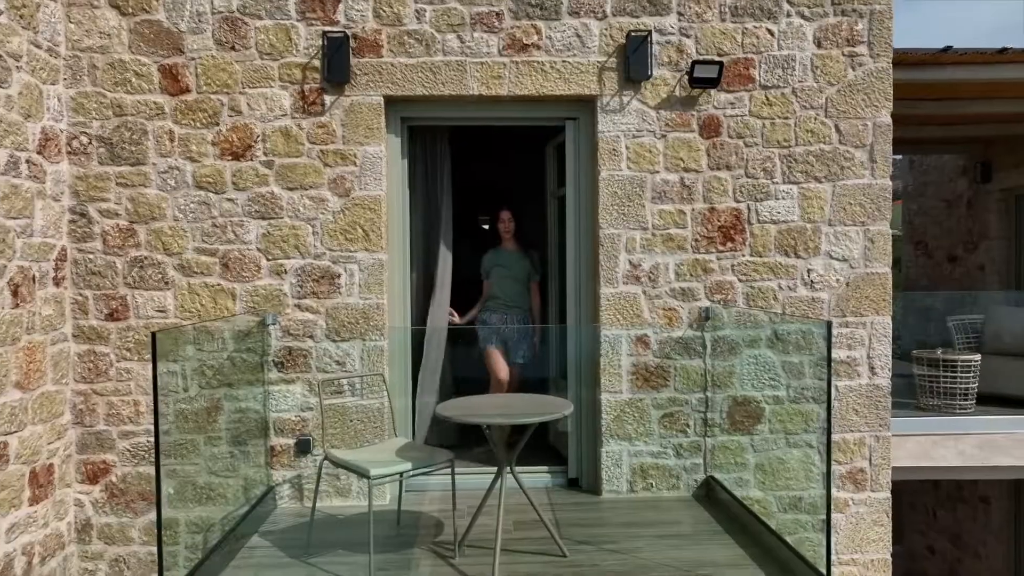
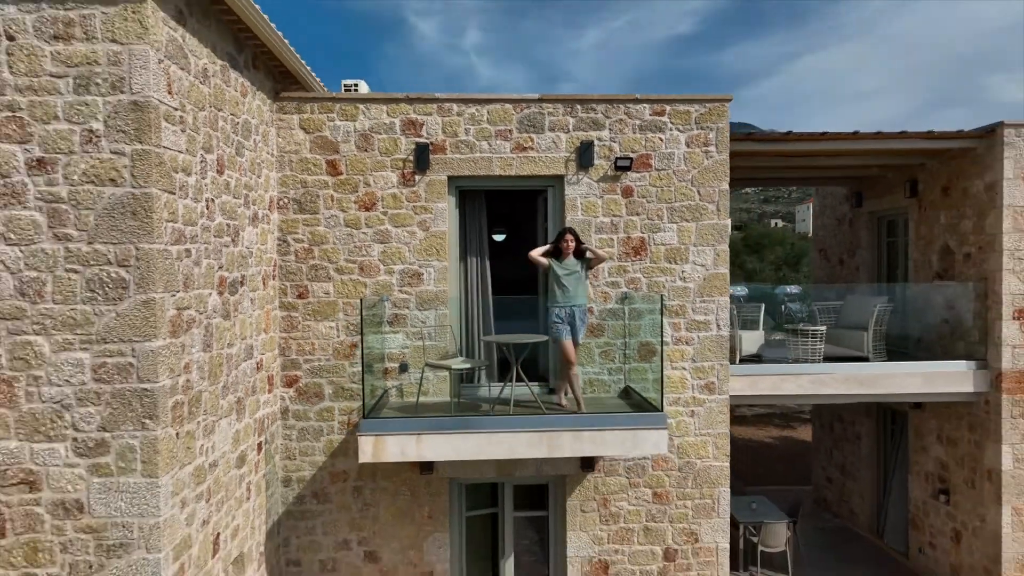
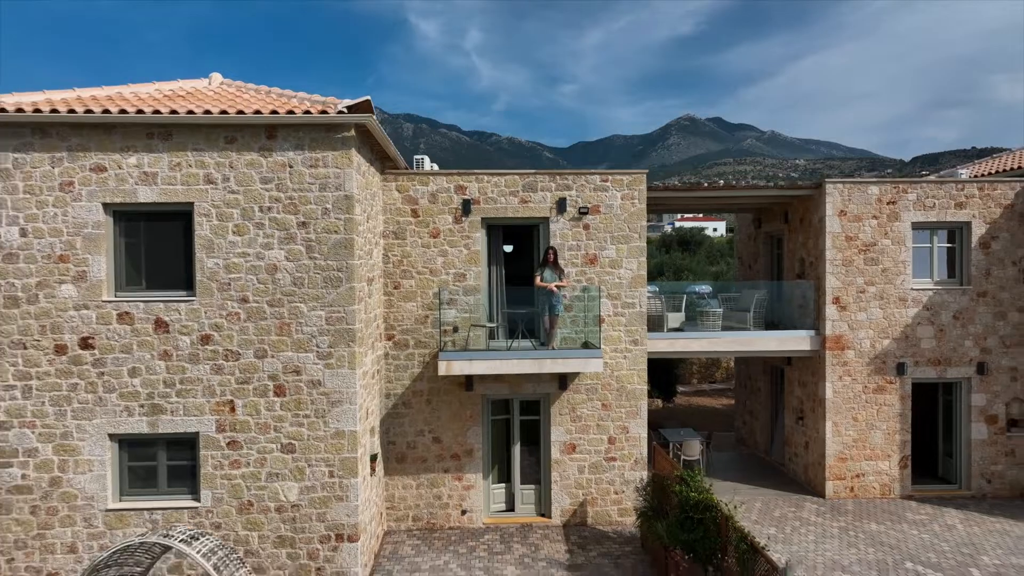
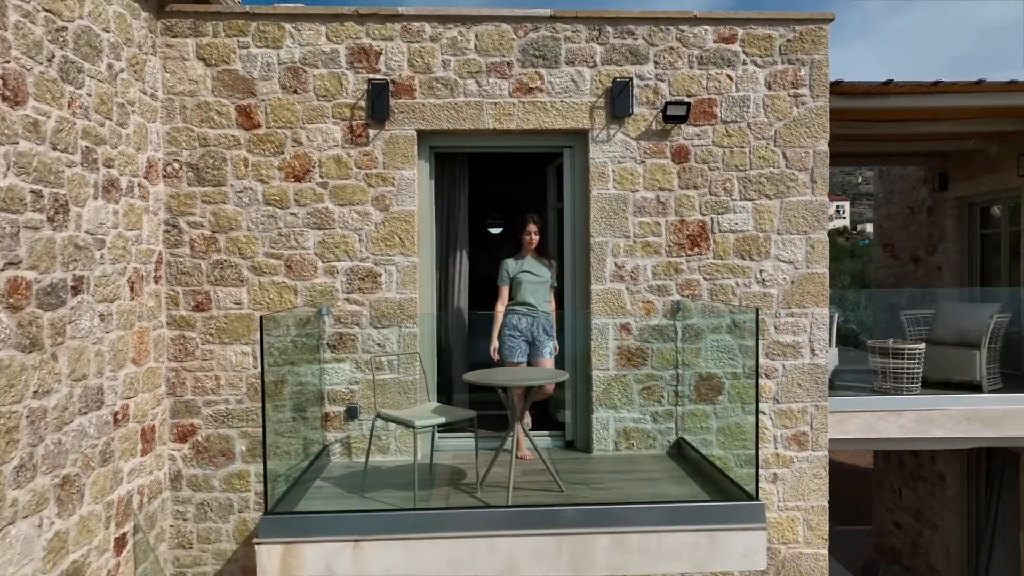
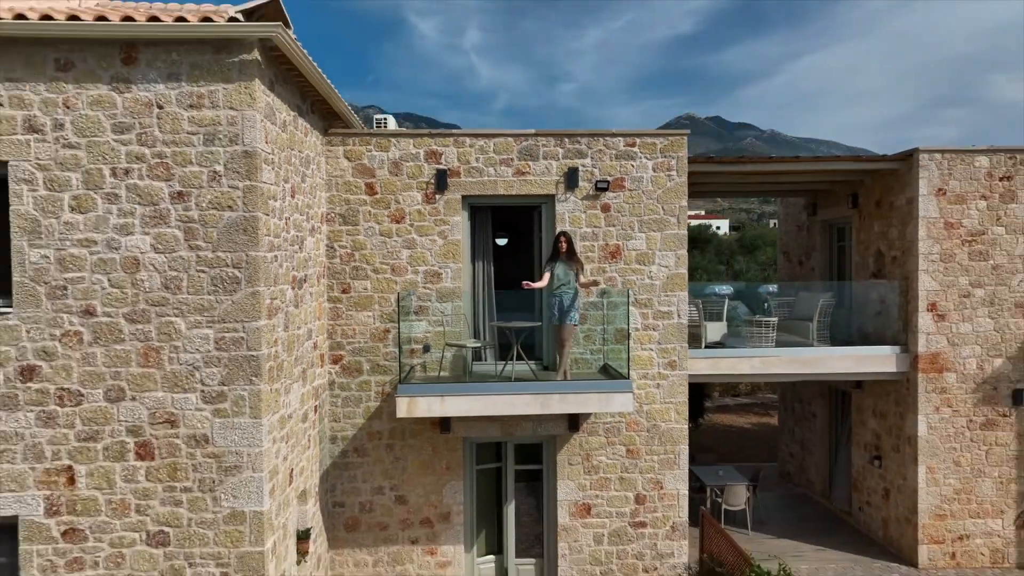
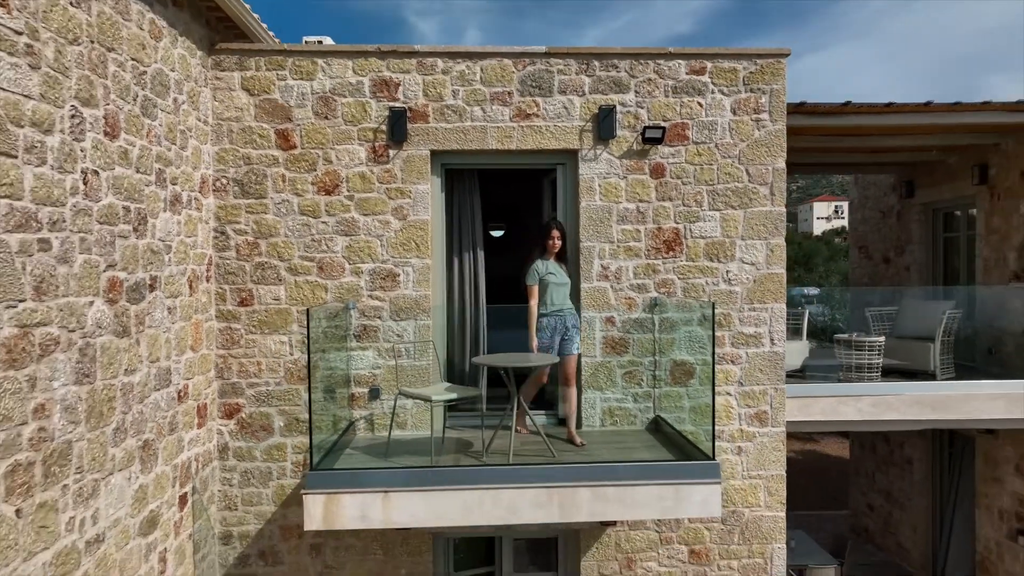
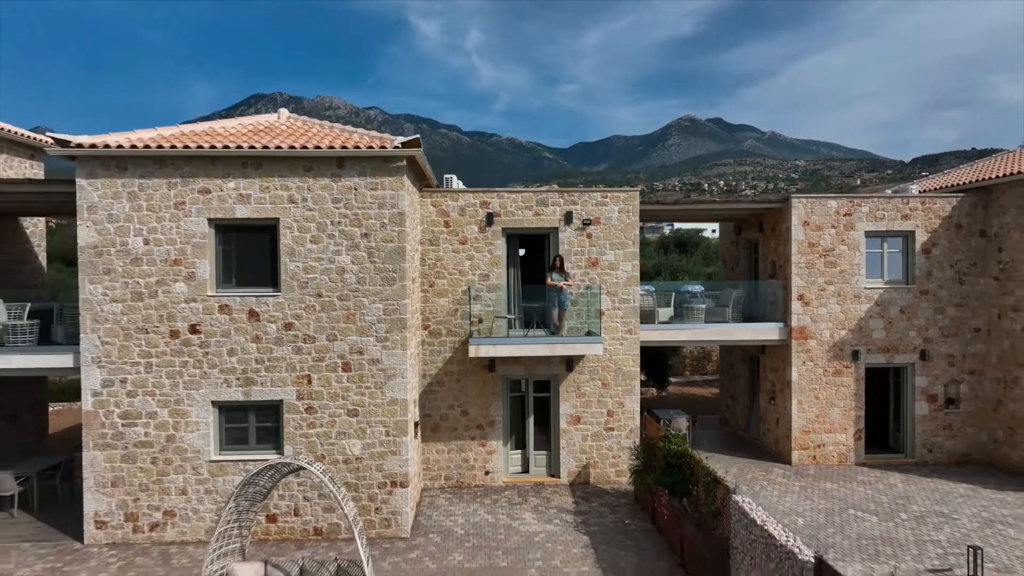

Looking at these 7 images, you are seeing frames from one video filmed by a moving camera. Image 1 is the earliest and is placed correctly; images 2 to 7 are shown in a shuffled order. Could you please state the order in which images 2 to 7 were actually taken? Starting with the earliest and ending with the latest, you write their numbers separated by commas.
4, 6, 2, 5, 3, 7
